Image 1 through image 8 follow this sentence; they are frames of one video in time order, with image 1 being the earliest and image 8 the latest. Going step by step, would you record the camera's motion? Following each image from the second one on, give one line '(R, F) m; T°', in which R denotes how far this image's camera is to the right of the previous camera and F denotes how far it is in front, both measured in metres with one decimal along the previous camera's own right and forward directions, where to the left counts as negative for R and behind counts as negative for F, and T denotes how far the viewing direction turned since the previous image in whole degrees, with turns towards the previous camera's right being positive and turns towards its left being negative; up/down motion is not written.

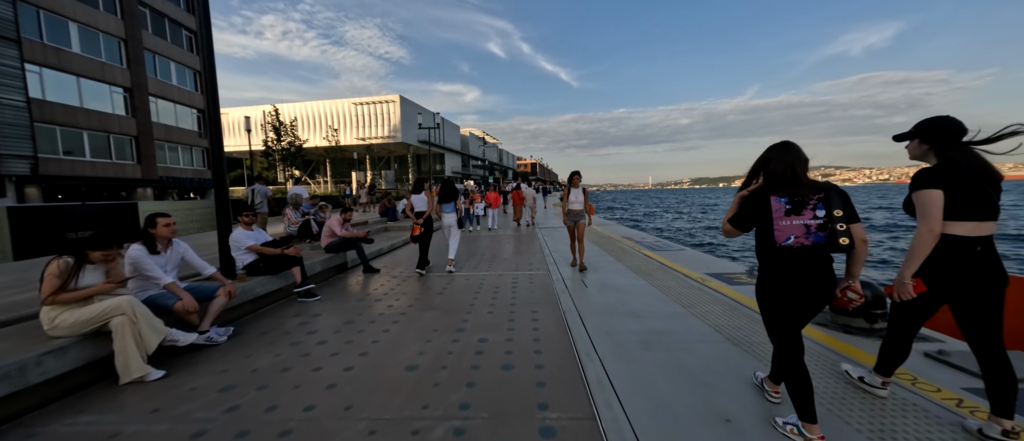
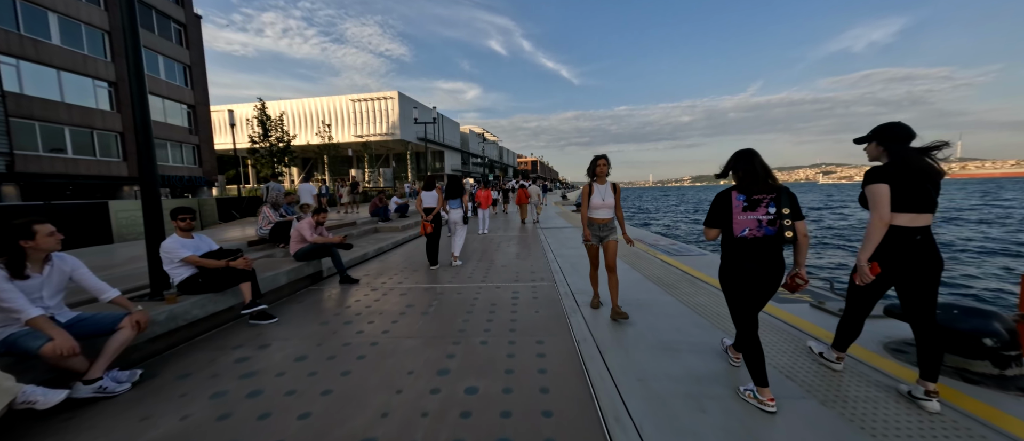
(0.0, +0.8) m; 0°
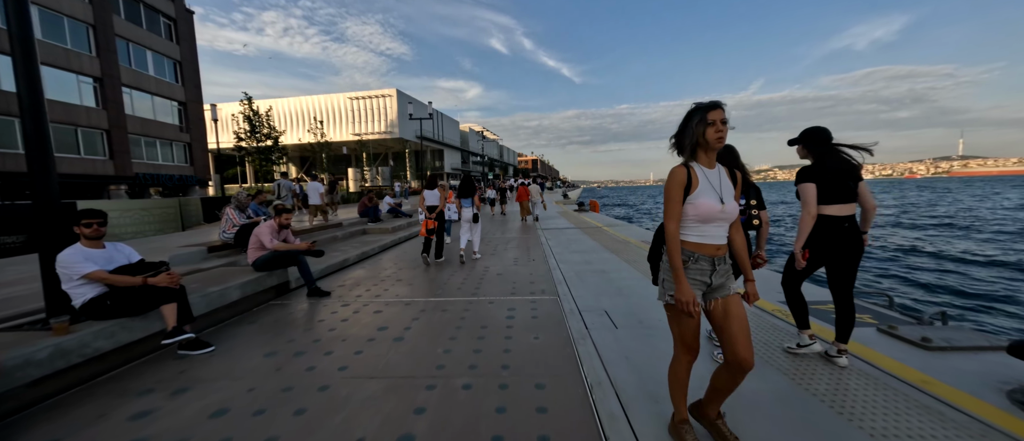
(+0.1, +0.7) m; 0°
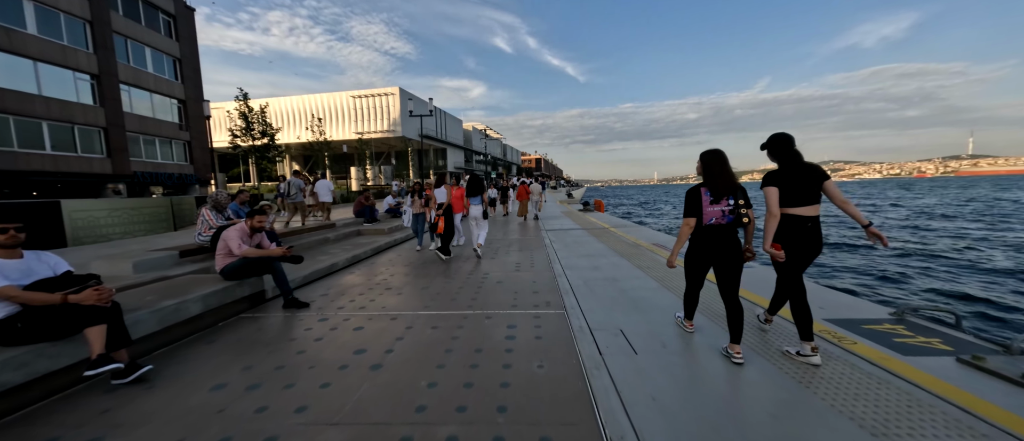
(0.0, +0.5) m; -1°
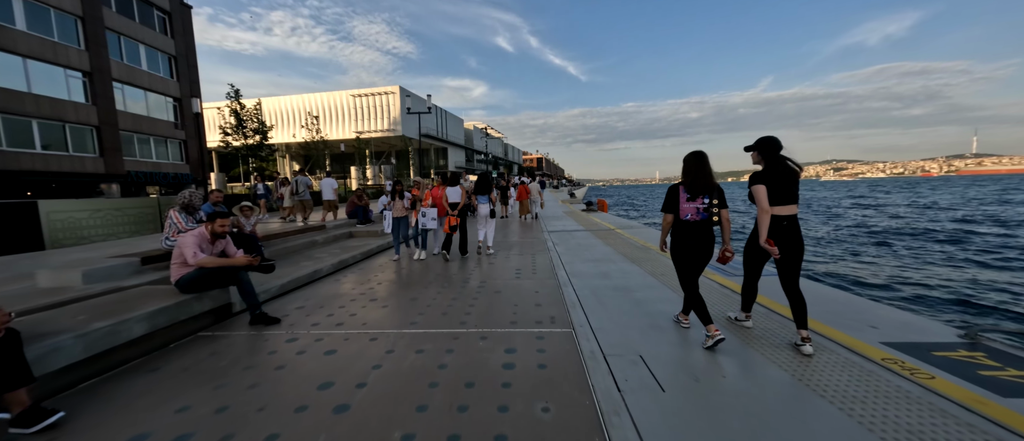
(0.0, +0.5) m; 0°
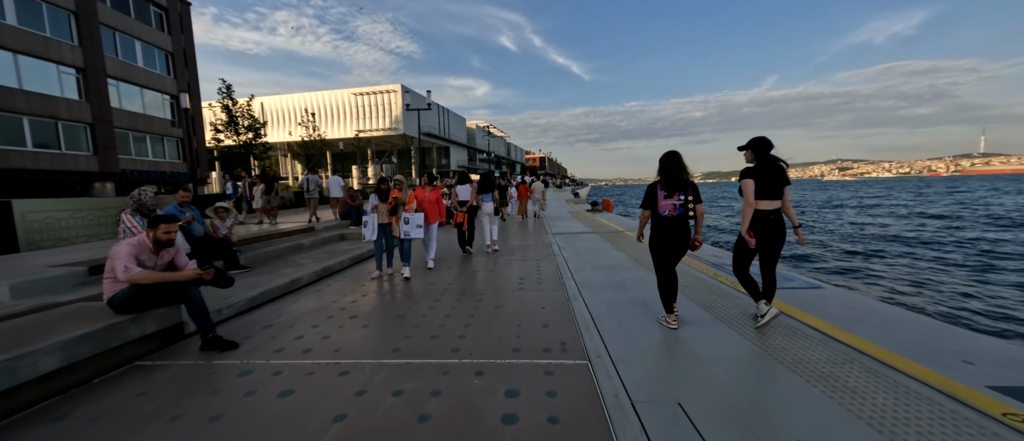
(0.0, +0.6) m; 0°
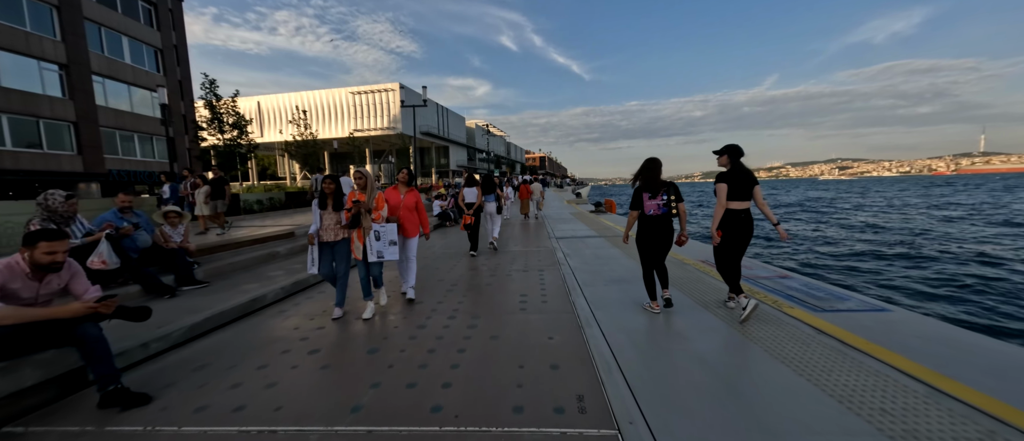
(0.0, +0.7) m; 0°
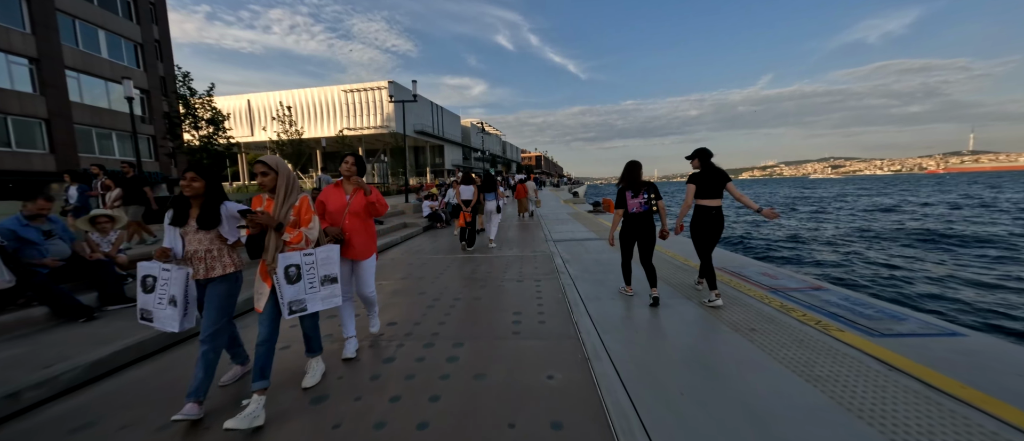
(+0.1, +0.7) m; +1°
